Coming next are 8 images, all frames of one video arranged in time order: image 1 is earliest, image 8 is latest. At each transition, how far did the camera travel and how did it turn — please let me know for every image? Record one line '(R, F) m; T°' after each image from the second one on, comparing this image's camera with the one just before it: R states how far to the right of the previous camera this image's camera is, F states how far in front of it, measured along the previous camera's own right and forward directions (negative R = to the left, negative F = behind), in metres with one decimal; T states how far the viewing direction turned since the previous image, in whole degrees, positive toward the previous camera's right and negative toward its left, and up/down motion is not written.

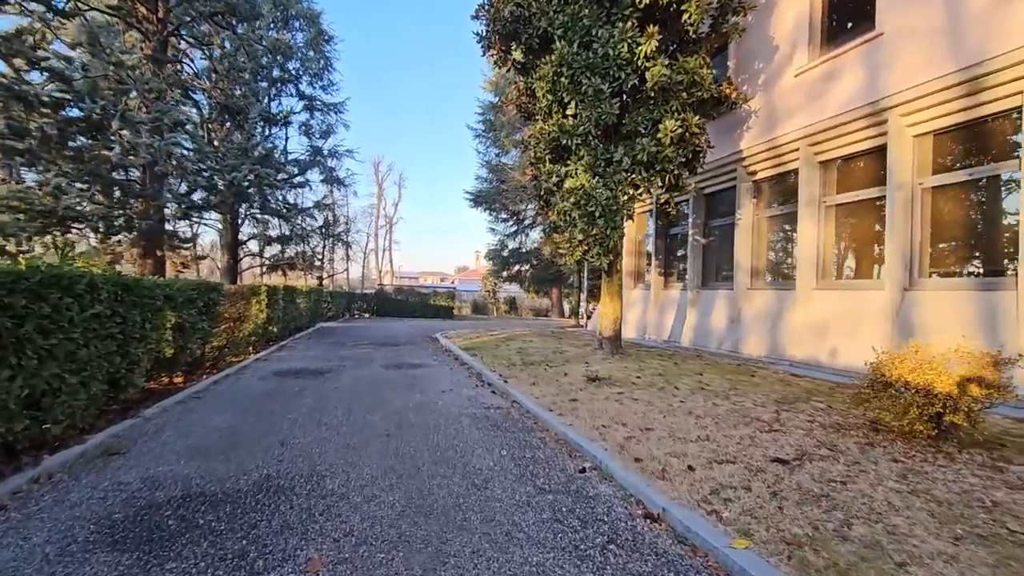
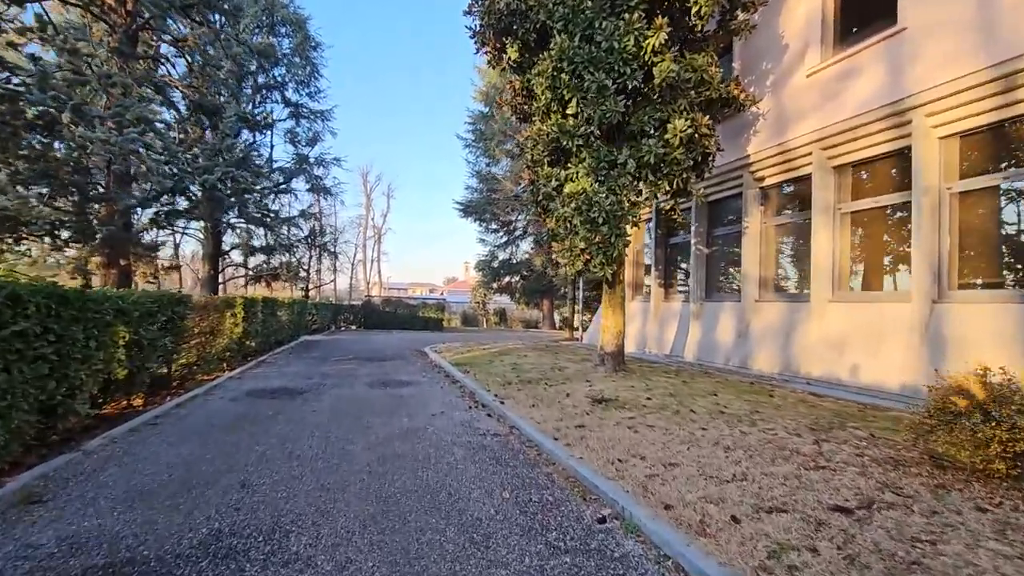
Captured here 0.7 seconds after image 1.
(-0.1, +0.8) m; +1°
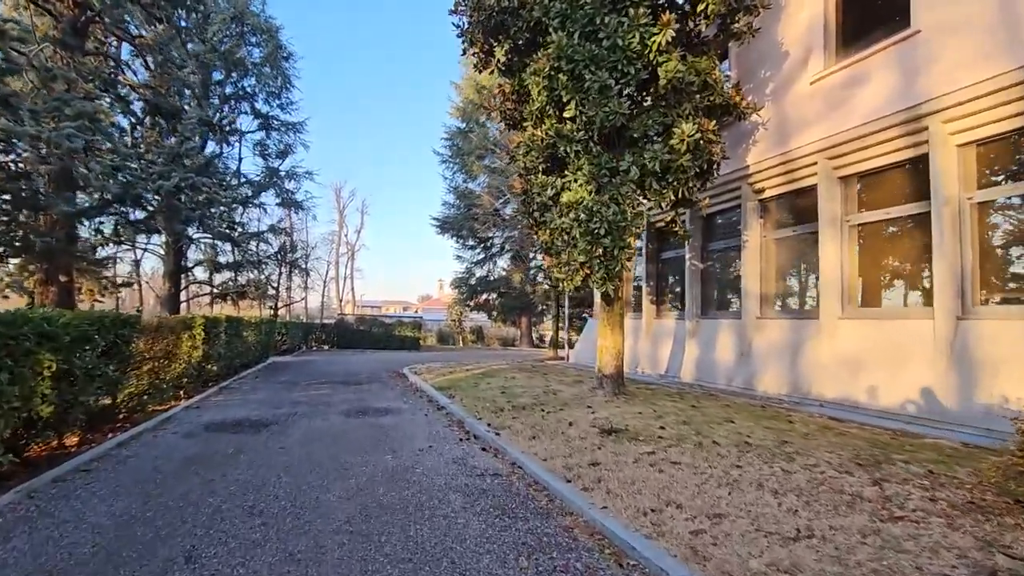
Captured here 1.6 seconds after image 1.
(-0.3, +0.8) m; +3°
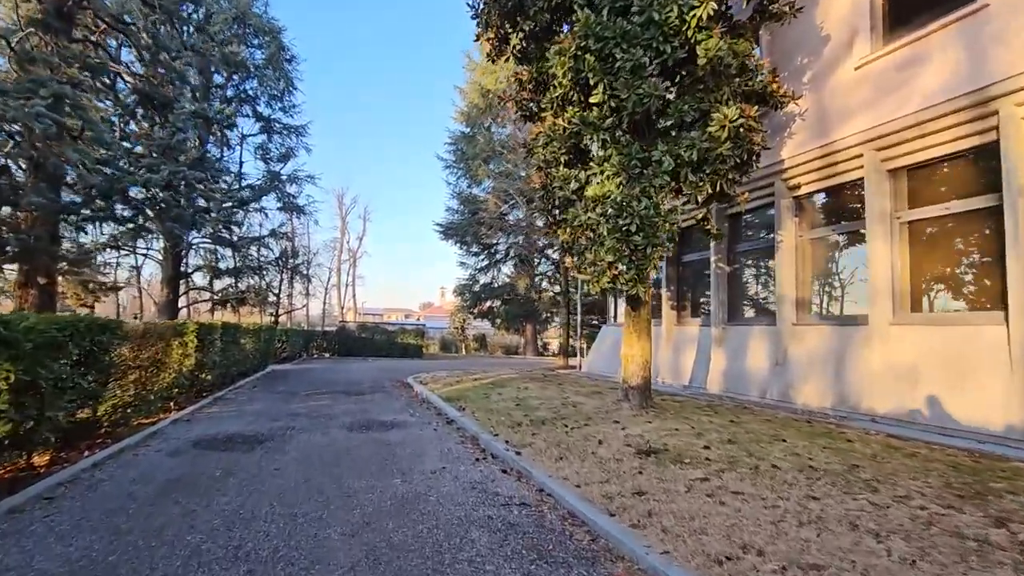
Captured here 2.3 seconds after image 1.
(-0.3, +0.8) m; 0°
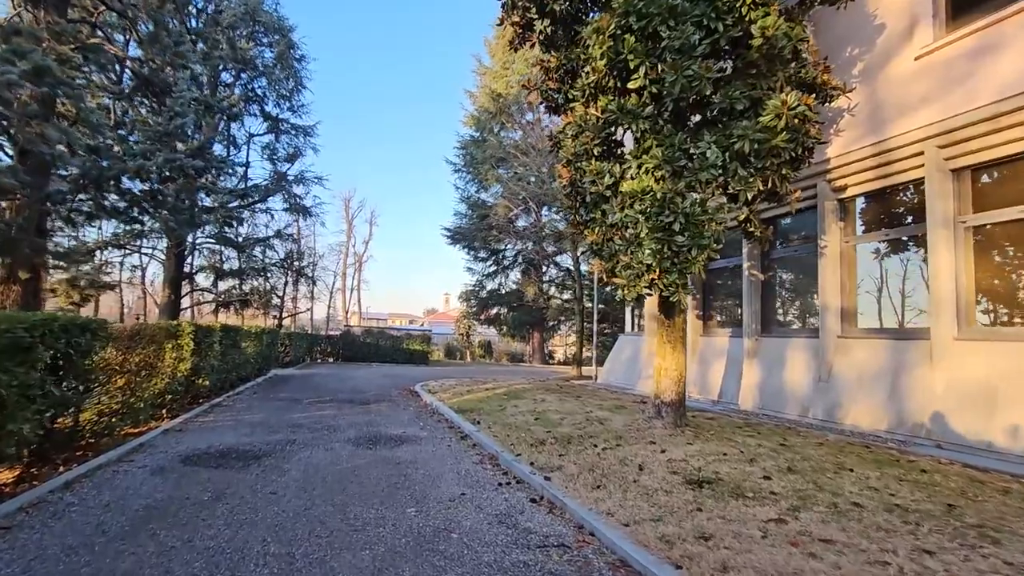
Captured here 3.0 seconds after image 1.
(-0.3, +0.8) m; 0°
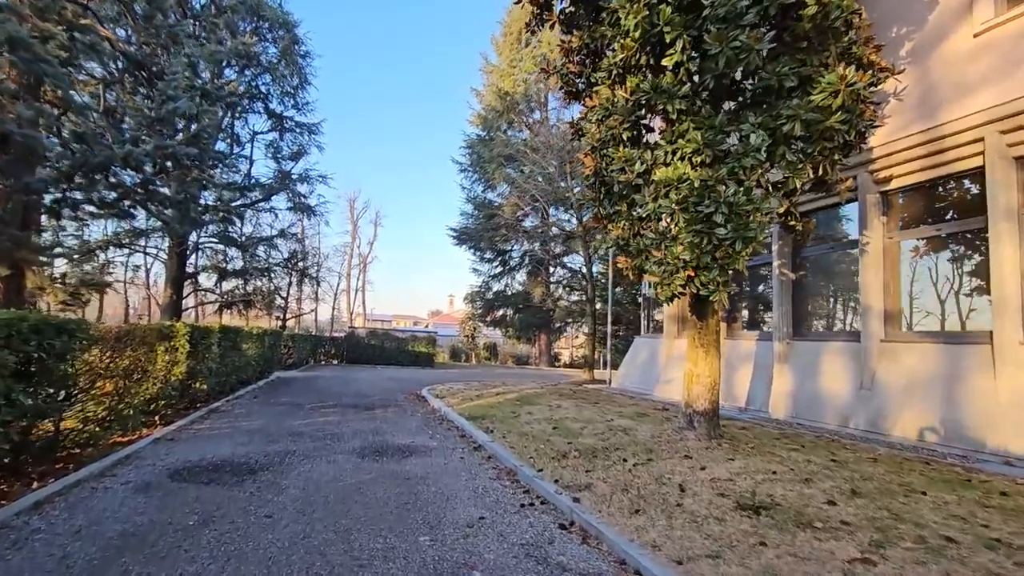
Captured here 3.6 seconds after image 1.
(-0.2, +0.7) m; 0°
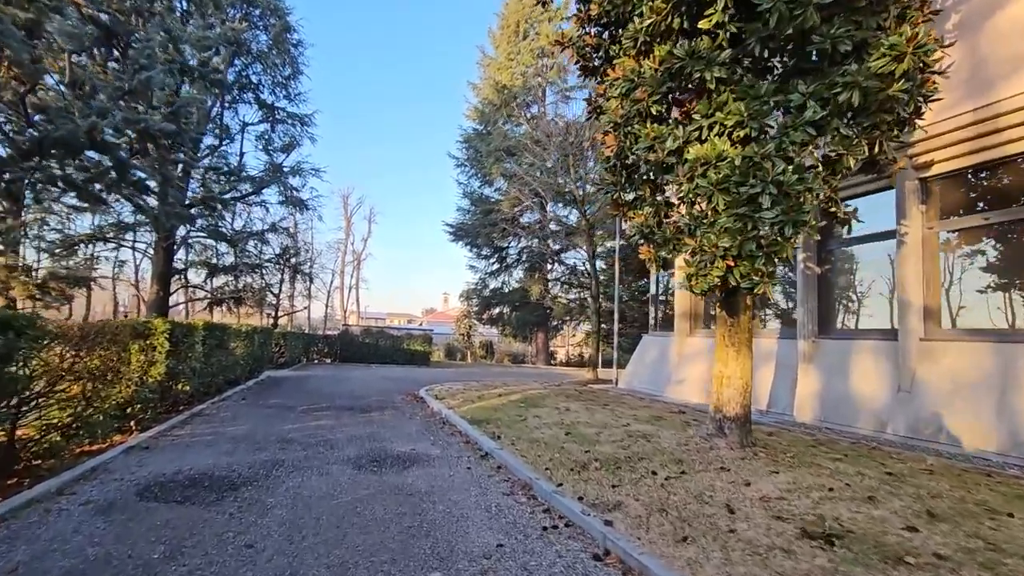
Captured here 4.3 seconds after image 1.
(-0.3, +0.7) m; +1°
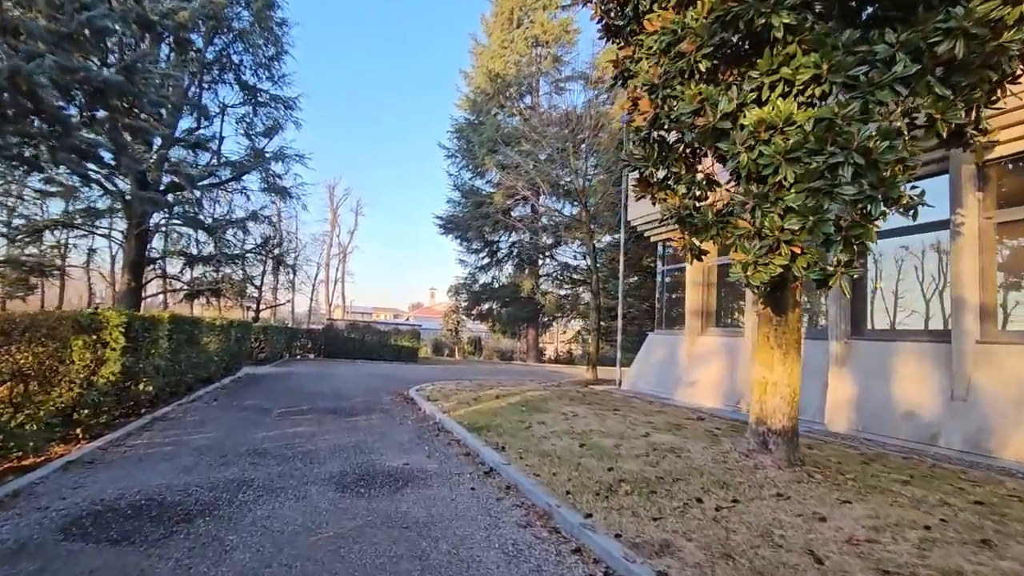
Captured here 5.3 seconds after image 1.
(-0.3, +1.0) m; +1°
